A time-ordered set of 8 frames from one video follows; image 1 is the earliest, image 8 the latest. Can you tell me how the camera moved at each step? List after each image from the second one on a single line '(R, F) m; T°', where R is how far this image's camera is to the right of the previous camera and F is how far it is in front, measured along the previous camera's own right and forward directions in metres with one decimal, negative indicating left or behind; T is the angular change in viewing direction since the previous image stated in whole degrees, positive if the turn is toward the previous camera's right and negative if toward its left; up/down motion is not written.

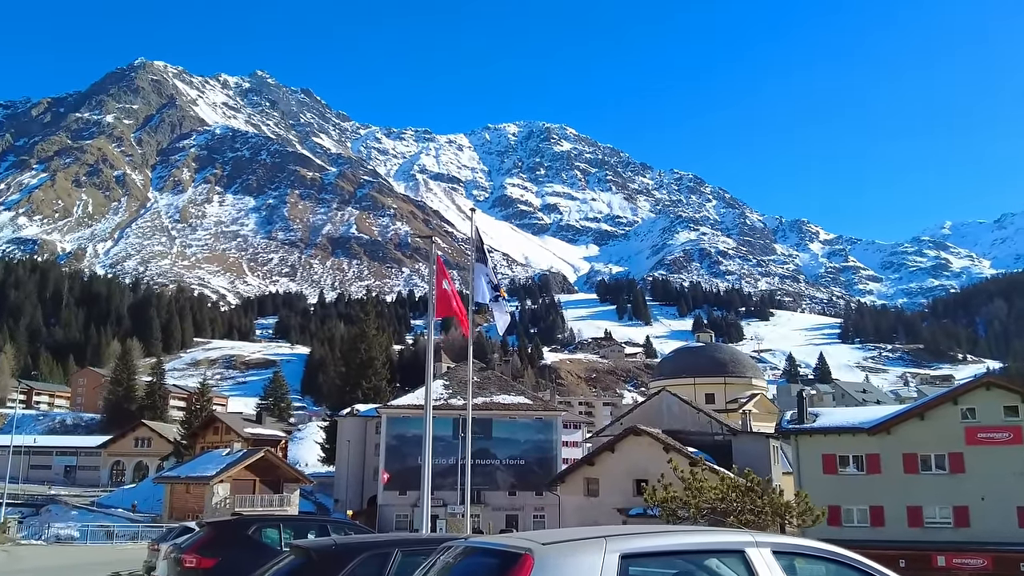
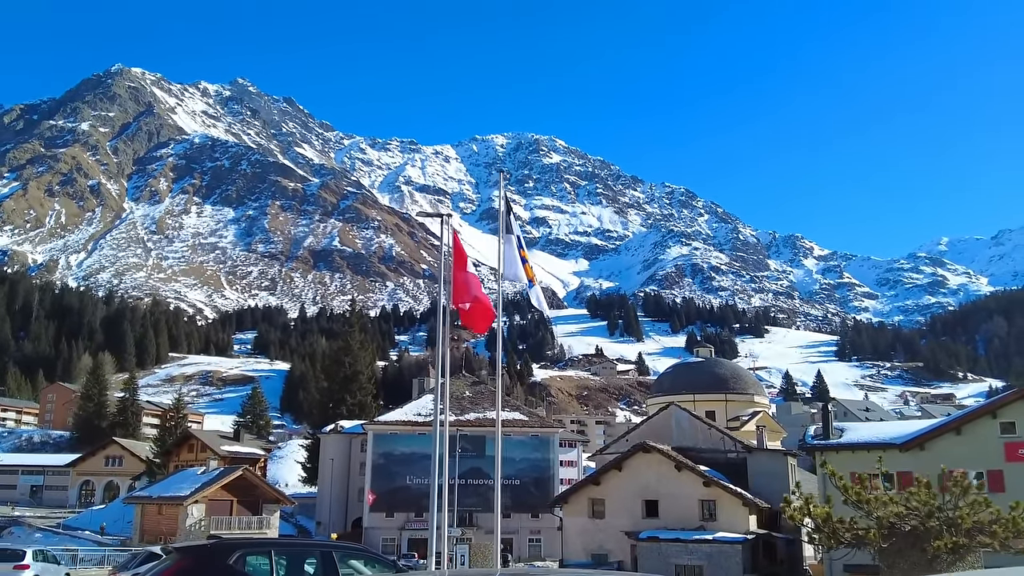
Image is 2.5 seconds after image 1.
(-1.0, +3.3) m; +1°
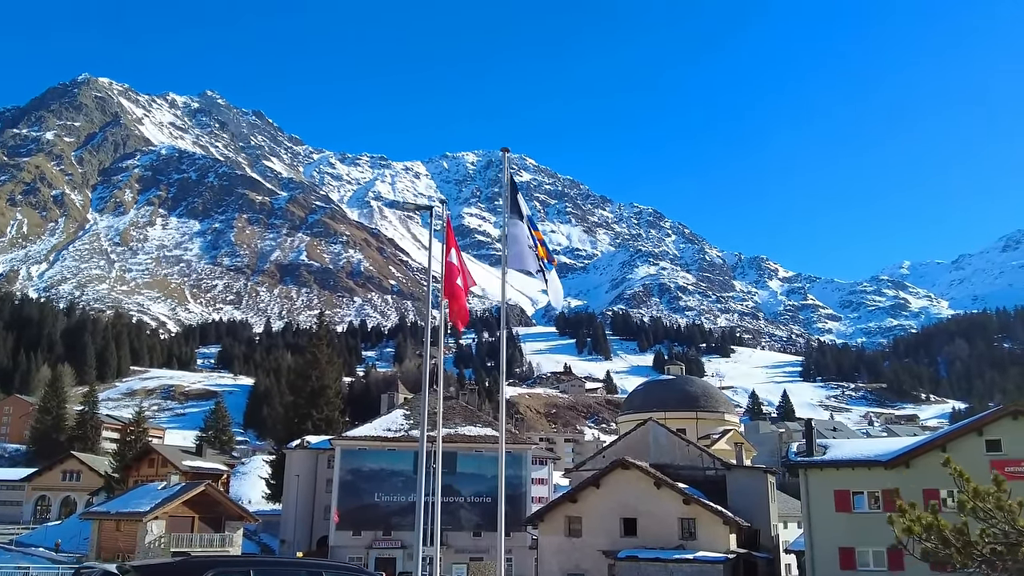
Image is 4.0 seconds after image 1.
(-0.2, -0.2) m; +2°
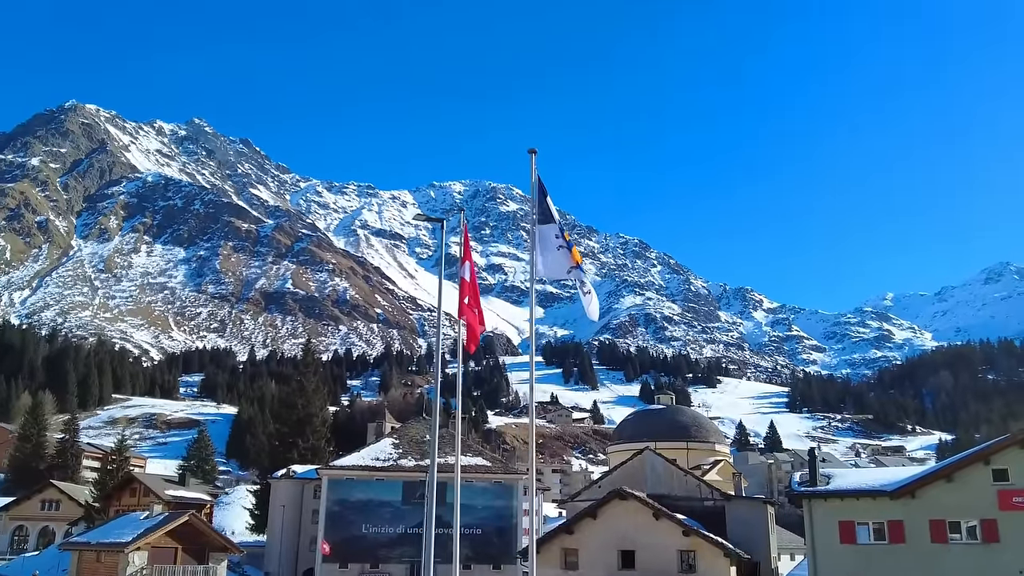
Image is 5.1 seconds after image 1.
(-0.2, -0.1) m; +1°
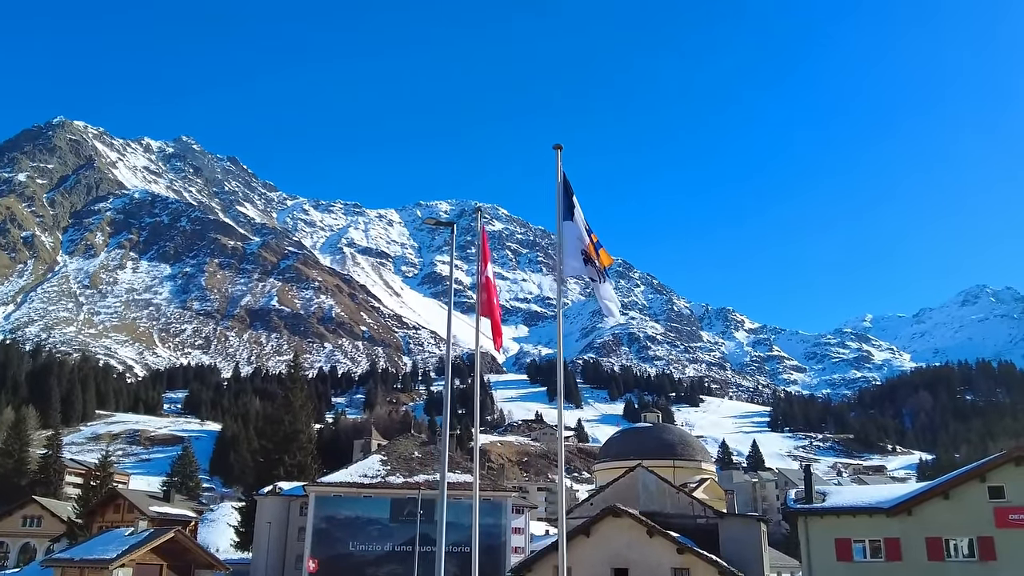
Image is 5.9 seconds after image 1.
(+0.3, -1.1) m; +1°
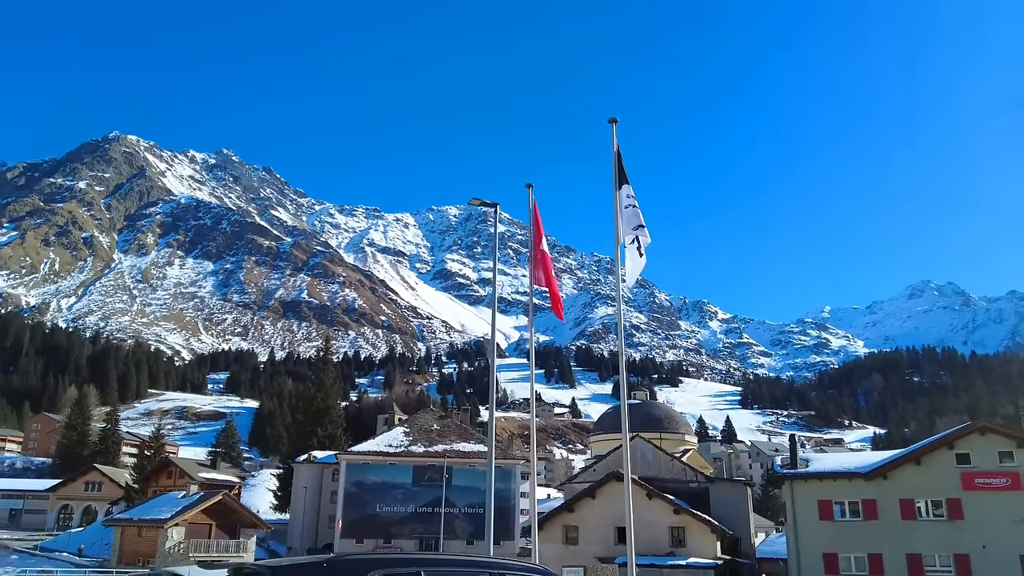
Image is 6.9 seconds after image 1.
(+2.4, -17.0) m; -1°
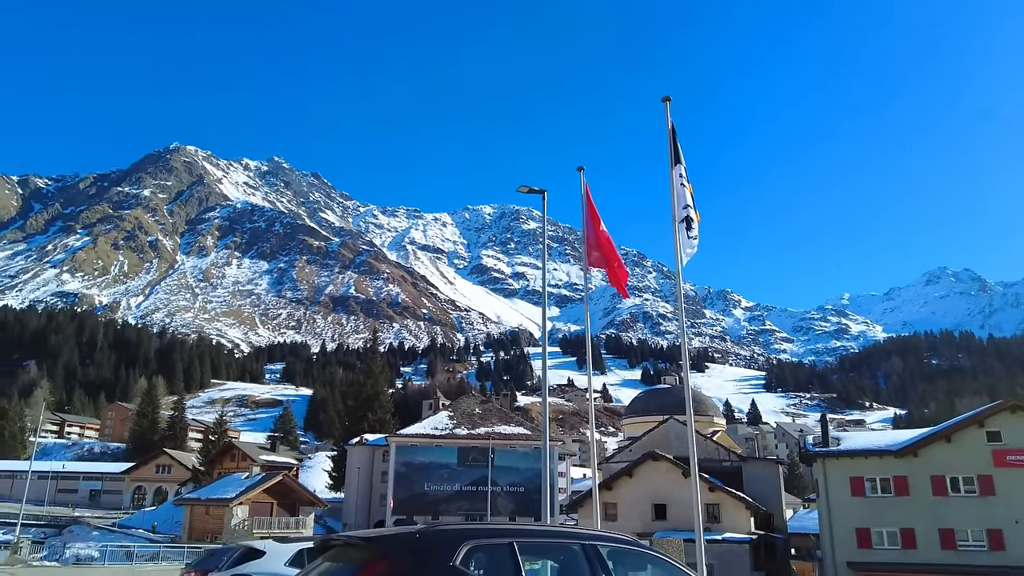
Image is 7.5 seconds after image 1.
(+2.1, -9.0) m; -3°
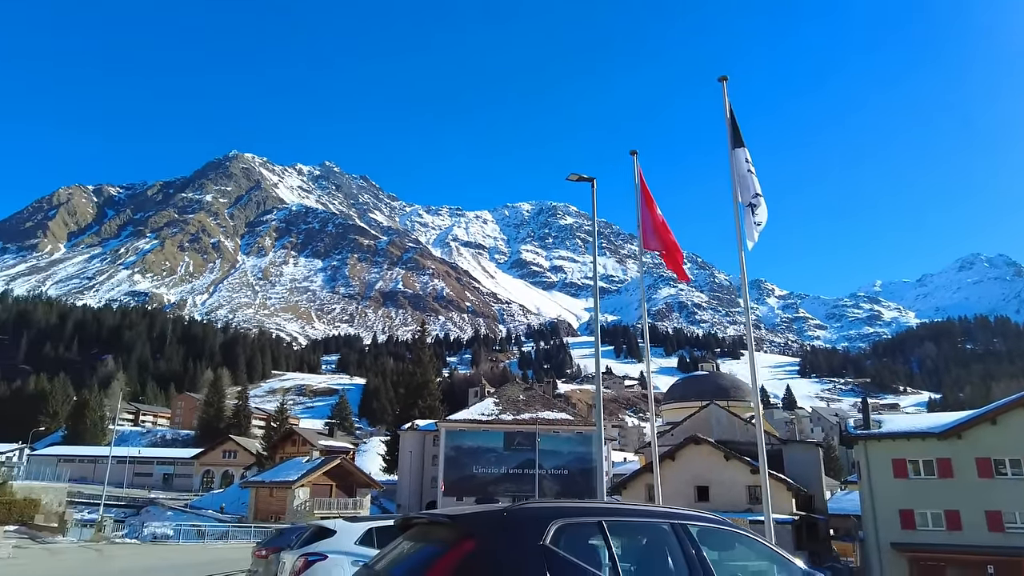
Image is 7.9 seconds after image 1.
(+2.9, -7.1) m; -4°
